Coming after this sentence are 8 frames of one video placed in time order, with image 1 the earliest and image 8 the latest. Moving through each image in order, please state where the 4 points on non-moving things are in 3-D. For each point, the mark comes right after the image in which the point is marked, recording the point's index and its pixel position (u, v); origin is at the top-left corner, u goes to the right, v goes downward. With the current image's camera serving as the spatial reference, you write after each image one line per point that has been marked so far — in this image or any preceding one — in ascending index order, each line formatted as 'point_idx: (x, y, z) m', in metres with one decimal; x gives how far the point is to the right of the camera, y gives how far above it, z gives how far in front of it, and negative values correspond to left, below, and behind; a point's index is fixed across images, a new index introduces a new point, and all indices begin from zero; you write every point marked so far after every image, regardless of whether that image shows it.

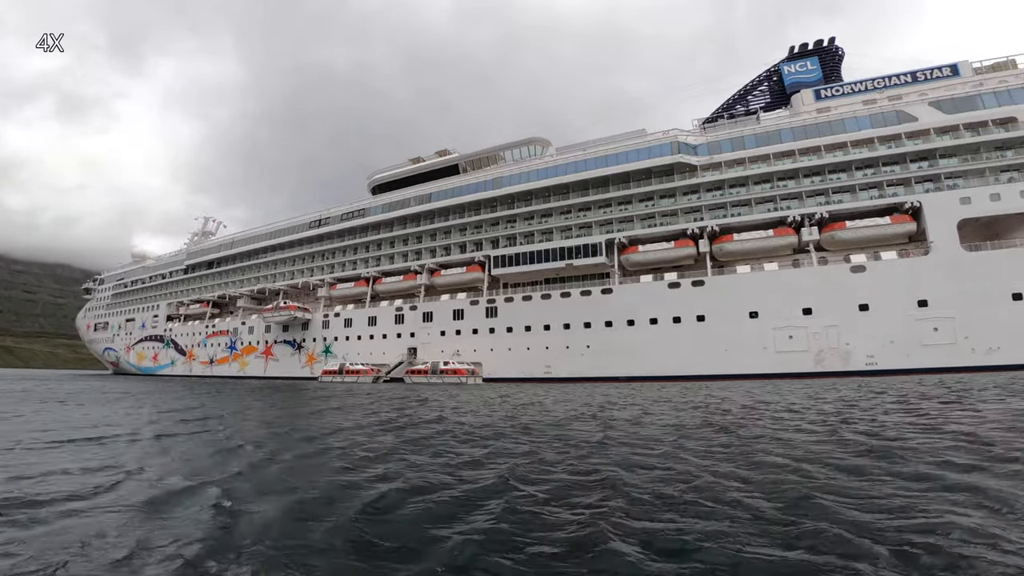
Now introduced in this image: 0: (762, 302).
0: (+10.0, -0.5, +17.8) m
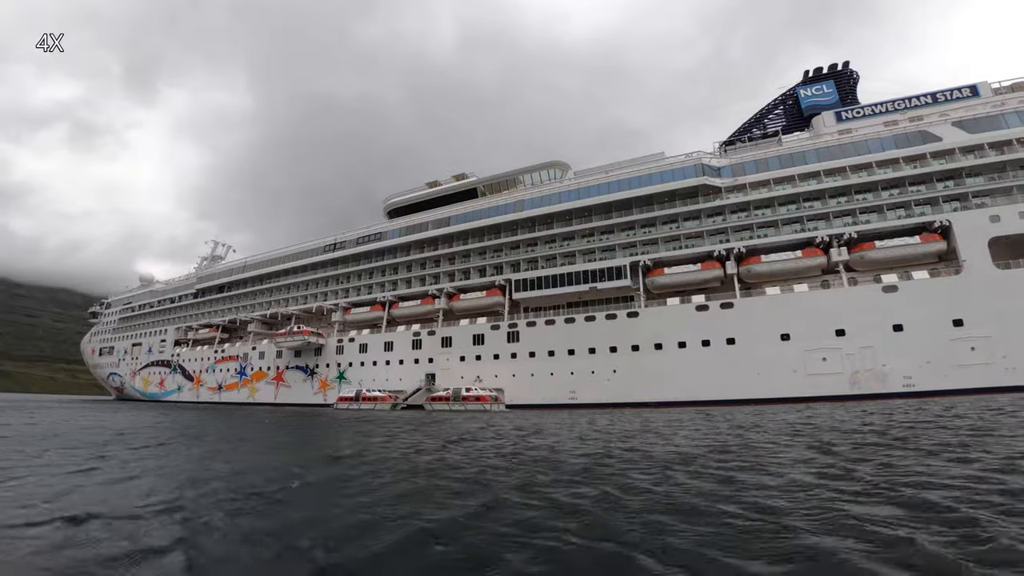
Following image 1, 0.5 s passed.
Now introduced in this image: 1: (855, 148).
0: (+11.0, -1.4, +17.5) m
1: (+14.1, +5.7, +18.4) m
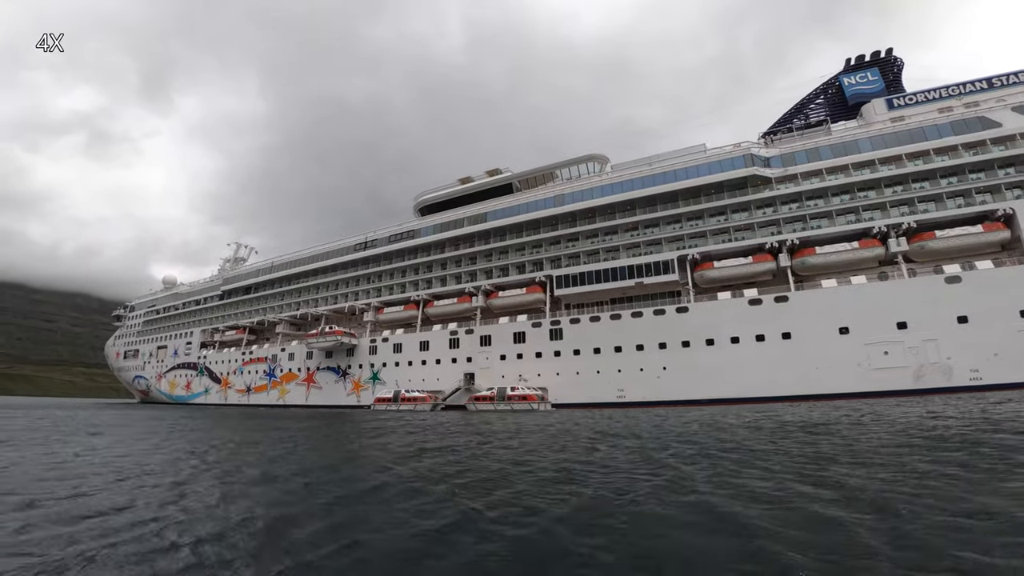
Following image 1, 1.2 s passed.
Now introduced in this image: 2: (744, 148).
0: (+12.9, -1.1, +17.0) m
1: (+16.0, +6.1, +17.9) m
2: (+10.3, +6.1, +19.7) m
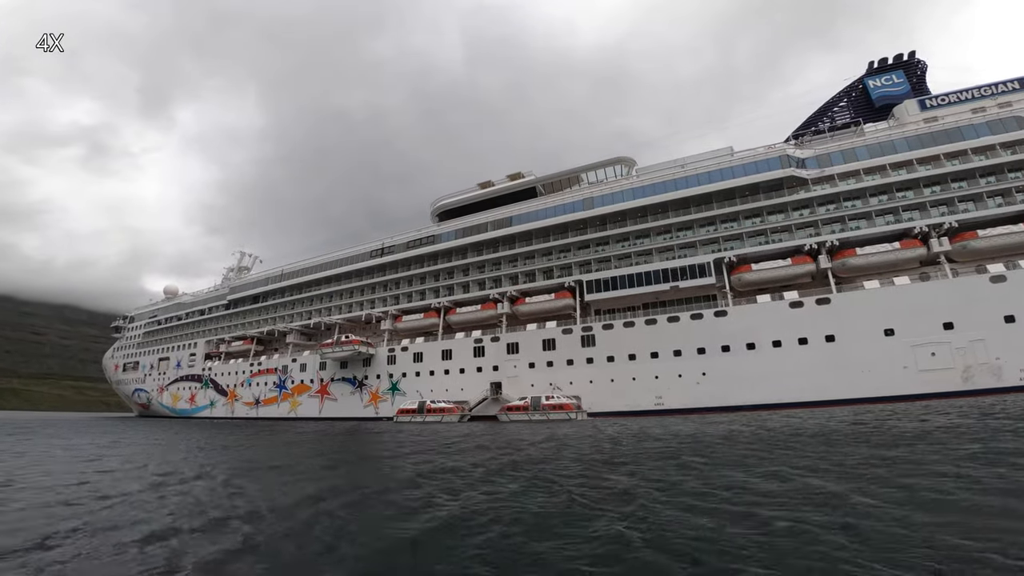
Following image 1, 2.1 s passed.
0: (+14.4, -1.1, +16.7) m
1: (+17.3, +6.1, +17.8) m
2: (+11.6, +6.0, +19.4) m
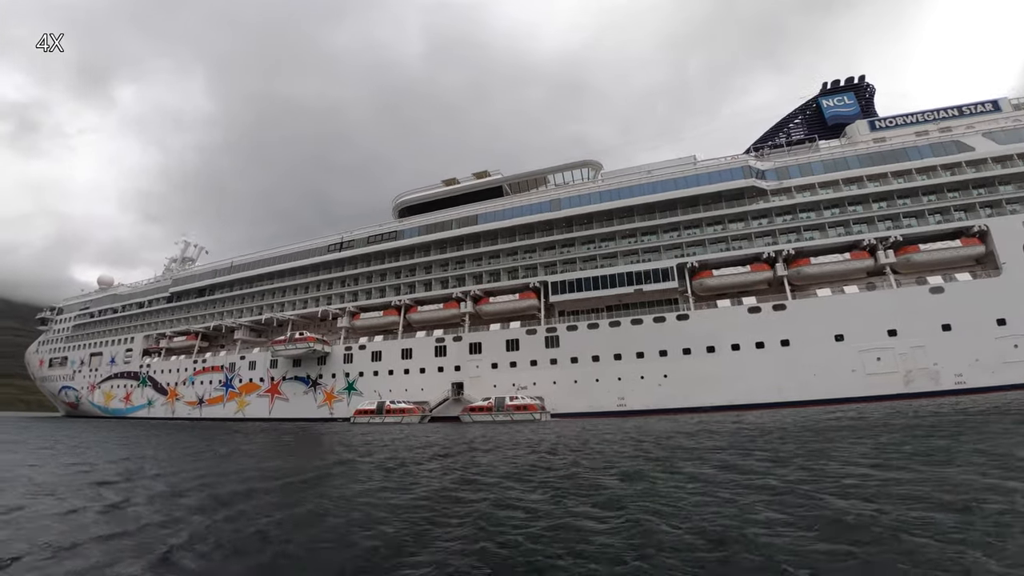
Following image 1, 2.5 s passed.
0: (+13.1, -1.4, +17.4) m
1: (+16.1, +5.6, +18.9) m
2: (+10.2, +5.8, +20.0) m
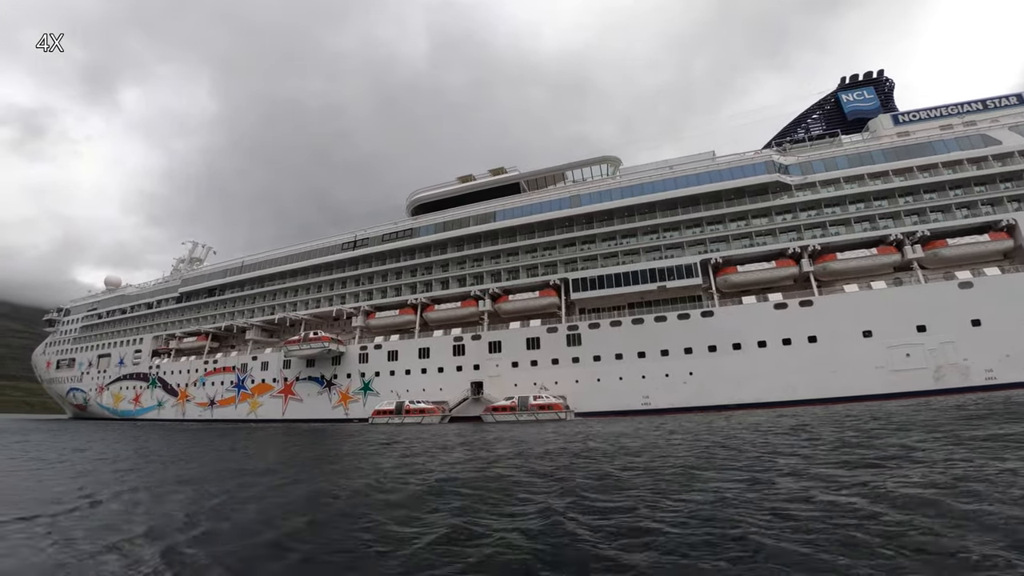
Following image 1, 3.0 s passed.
0: (+14.0, -1.3, +17.2) m
1: (+17.0, +5.8, +18.7) m
2: (+11.1, +5.9, +19.8) m
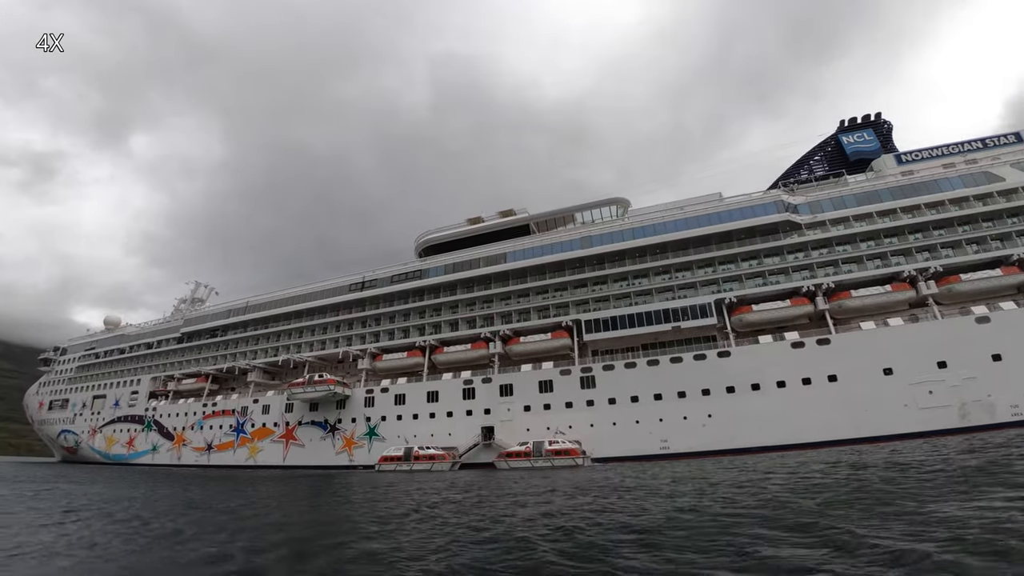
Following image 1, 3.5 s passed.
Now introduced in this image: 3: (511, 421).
0: (+14.5, -2.6, +17.0) m
1: (+17.4, +4.4, +18.9) m
2: (+11.5, +4.3, +20.0) m
3: (-0.1, -5.8, +19.7) m
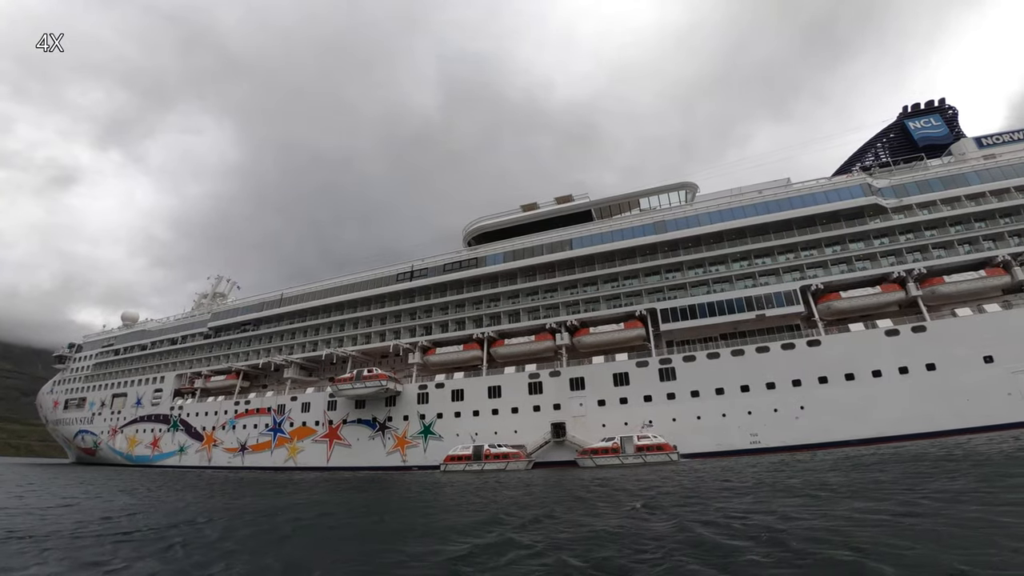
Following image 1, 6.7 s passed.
0: (+17.6, -2.1, +16.3) m
1: (+20.4, +4.9, +18.4) m
2: (+14.5, +4.8, +19.3) m
3: (+3.0, -5.3, +18.7) m
